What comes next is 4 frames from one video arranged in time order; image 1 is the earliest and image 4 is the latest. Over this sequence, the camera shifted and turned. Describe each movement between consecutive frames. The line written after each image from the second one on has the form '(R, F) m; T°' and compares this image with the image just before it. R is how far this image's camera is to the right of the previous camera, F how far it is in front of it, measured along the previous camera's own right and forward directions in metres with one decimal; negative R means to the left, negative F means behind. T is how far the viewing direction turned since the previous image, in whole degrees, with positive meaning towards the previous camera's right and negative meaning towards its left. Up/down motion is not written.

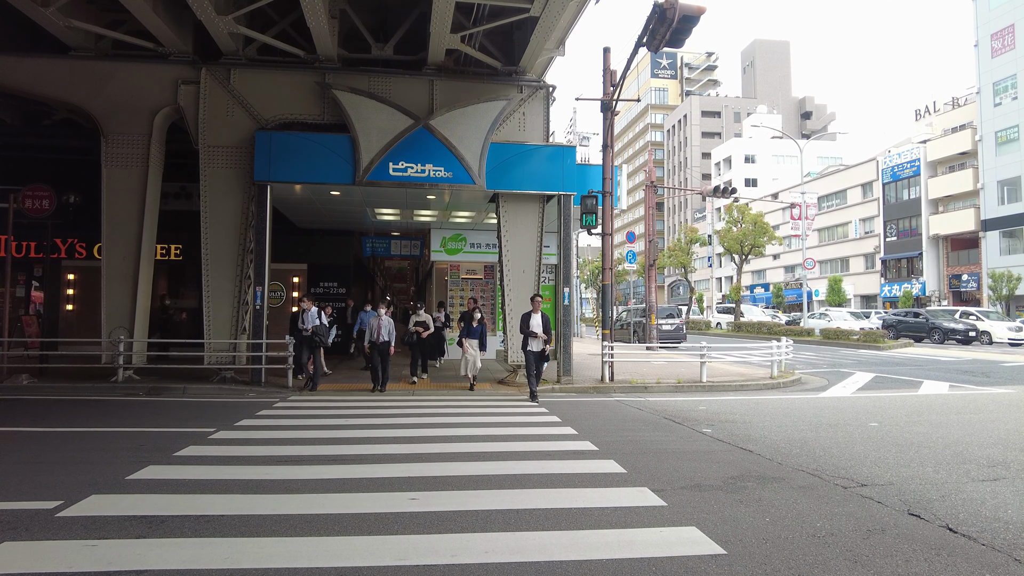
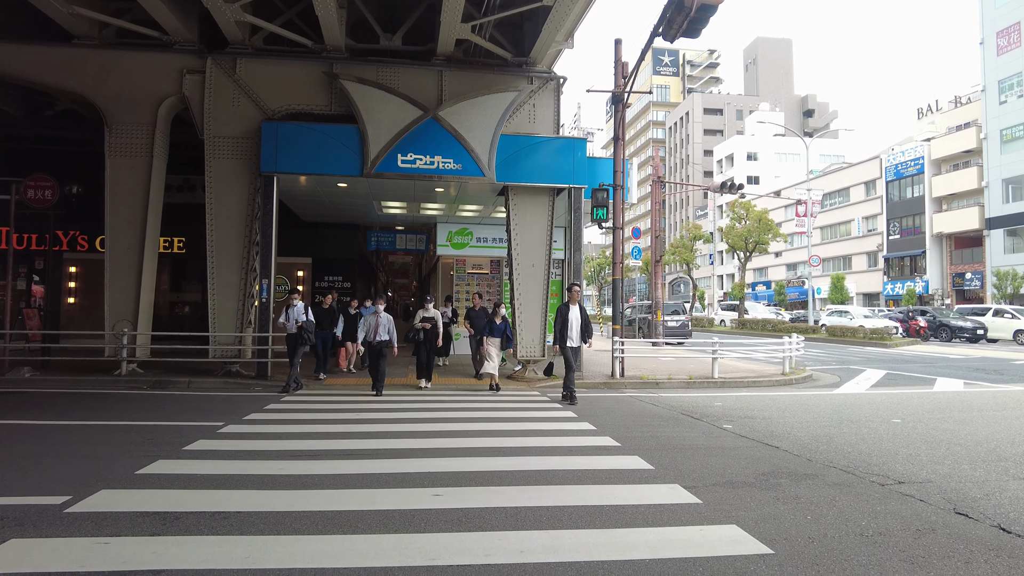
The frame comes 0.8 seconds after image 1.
(-0.2, +0.2) m; 0°
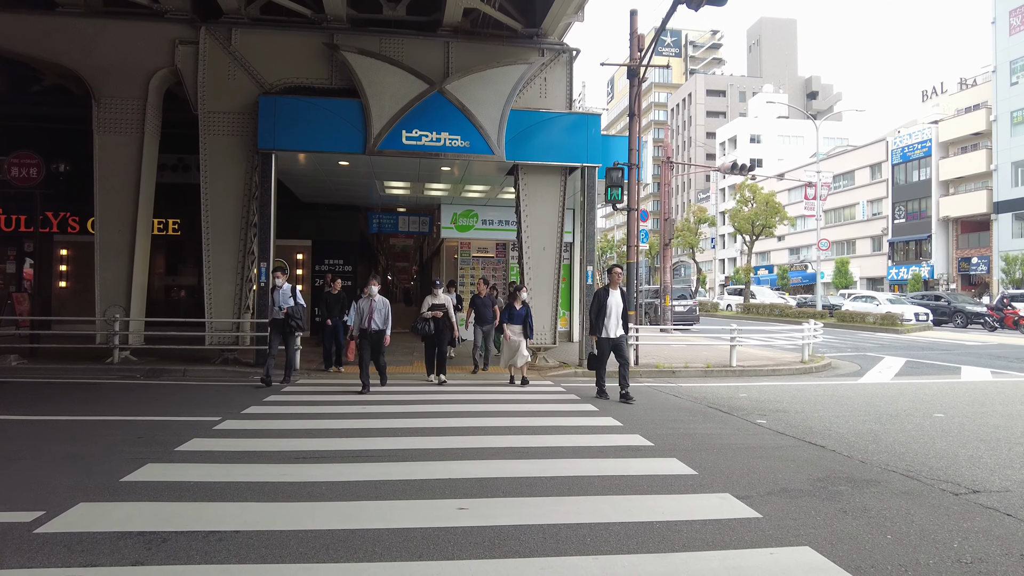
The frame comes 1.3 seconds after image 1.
(-0.2, +0.6) m; 0°
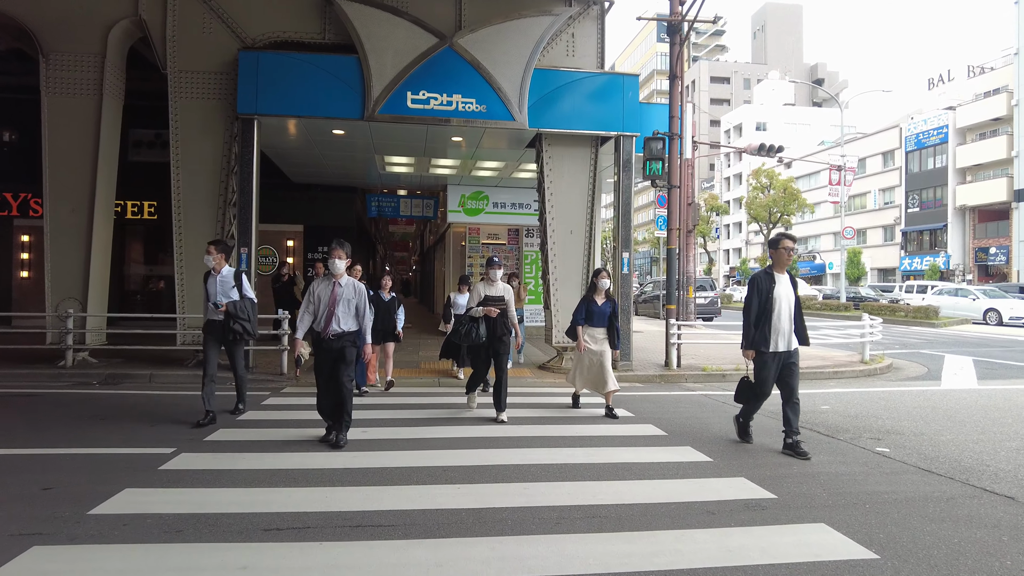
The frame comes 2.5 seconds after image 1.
(-0.4, +1.7) m; 0°
